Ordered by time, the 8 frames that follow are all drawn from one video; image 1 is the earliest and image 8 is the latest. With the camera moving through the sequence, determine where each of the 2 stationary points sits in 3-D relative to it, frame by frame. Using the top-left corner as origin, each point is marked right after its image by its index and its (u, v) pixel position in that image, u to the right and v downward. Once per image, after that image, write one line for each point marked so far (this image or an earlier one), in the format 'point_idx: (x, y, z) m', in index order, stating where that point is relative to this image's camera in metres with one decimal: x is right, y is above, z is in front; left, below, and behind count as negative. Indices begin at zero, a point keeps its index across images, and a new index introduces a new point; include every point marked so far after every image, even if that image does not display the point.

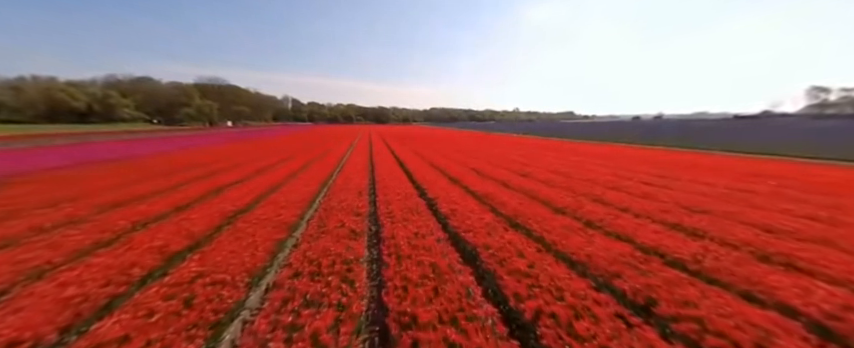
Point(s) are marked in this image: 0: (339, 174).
0: (-4.1, +0.1, +11.6) m
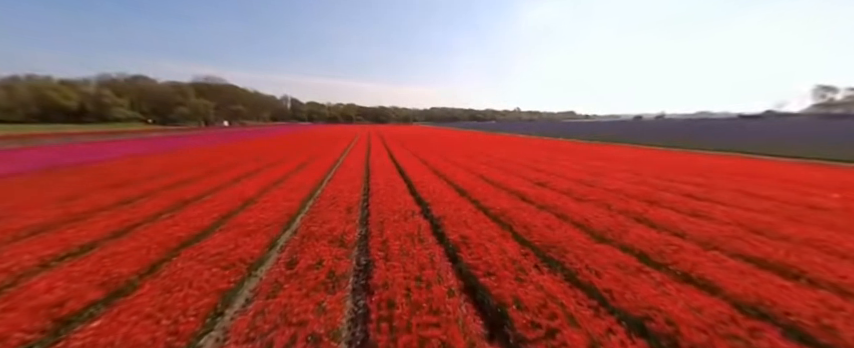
0: (-4.0, -0.3, +10.2) m
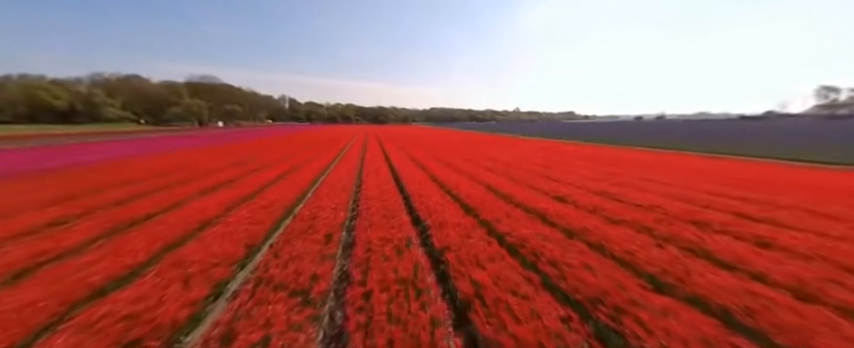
0: (-4.0, -0.7, +8.9) m
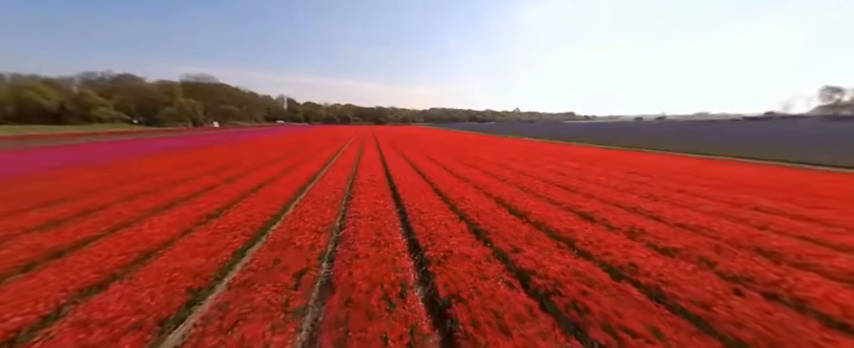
0: (-4.0, -1.0, +7.6) m
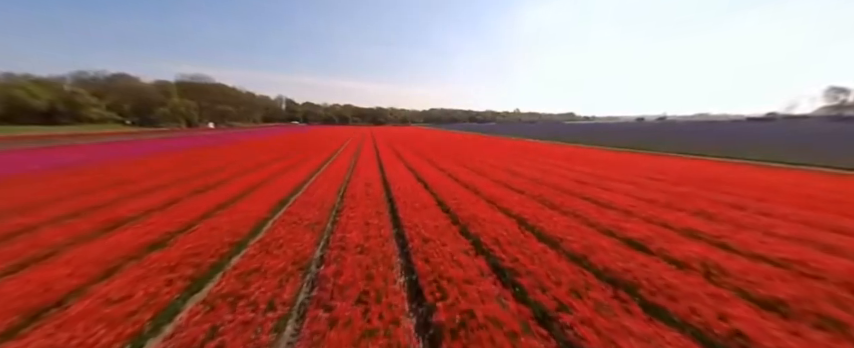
0: (-3.8, -1.3, +6.2) m
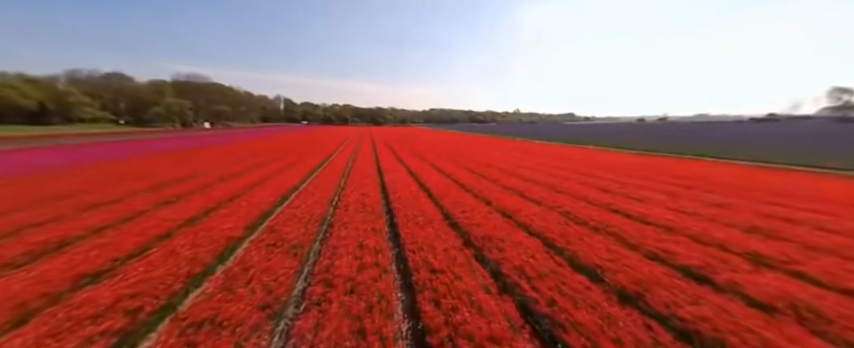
0: (-3.7, -1.5, +5.1) m
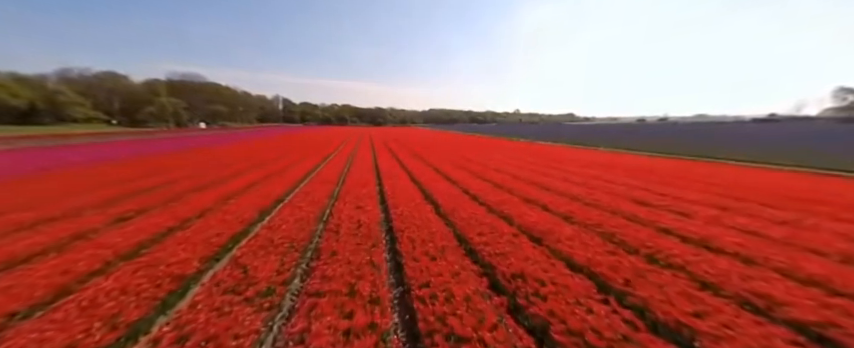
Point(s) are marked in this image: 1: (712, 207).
0: (-3.5, -1.8, +3.9) m
1: (+8.6, -1.1, +7.7) m
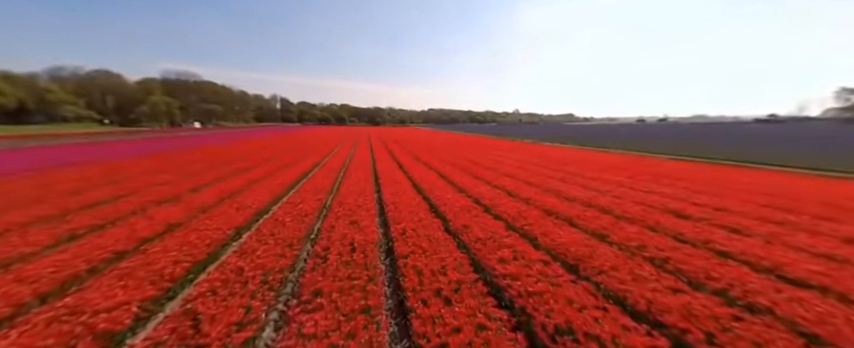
0: (-3.3, -2.0, +2.9) m
1: (+8.8, -1.3, +6.7) m
